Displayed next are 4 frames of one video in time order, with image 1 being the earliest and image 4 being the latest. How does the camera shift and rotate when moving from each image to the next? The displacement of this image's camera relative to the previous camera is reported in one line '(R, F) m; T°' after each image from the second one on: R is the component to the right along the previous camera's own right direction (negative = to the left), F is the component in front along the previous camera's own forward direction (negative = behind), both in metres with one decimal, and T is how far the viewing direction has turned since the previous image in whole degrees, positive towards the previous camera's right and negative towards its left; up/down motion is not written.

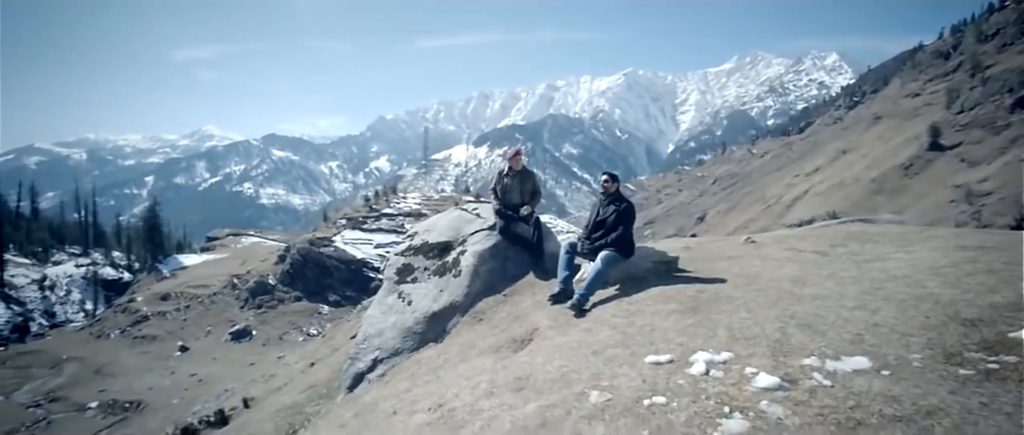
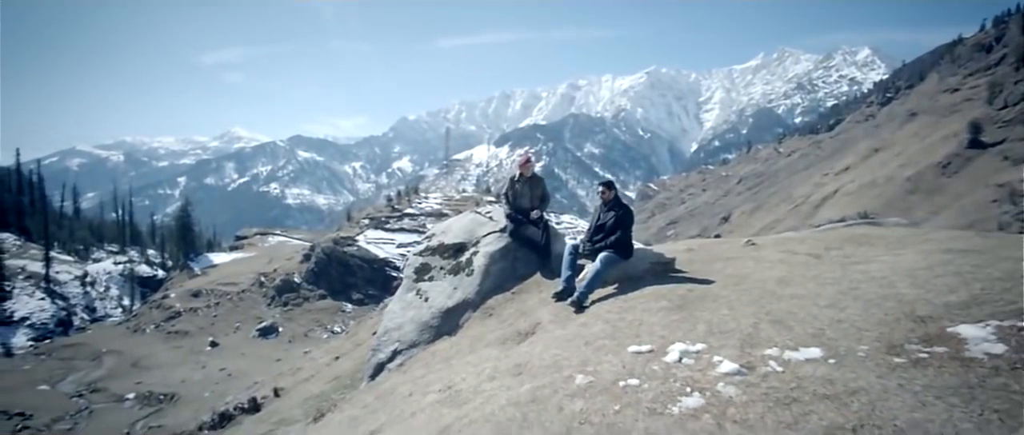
(+0.4, -1.6) m; -2°
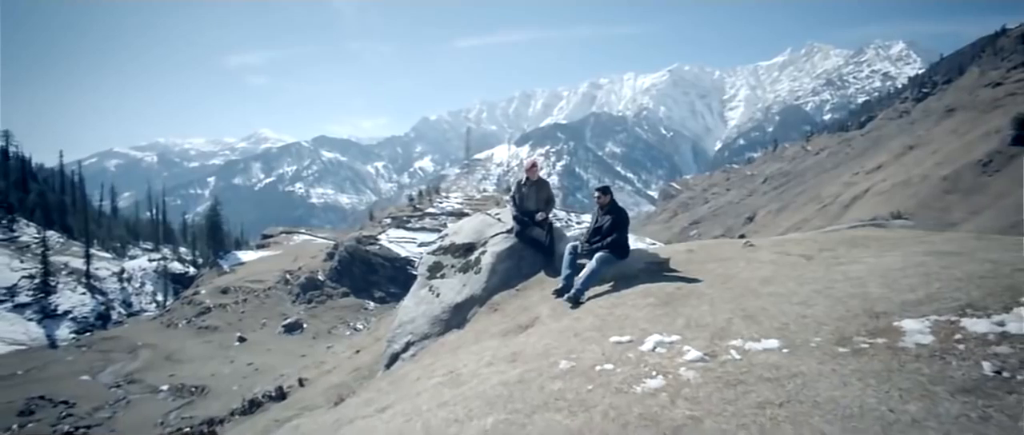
(+0.6, -1.6) m; -2°
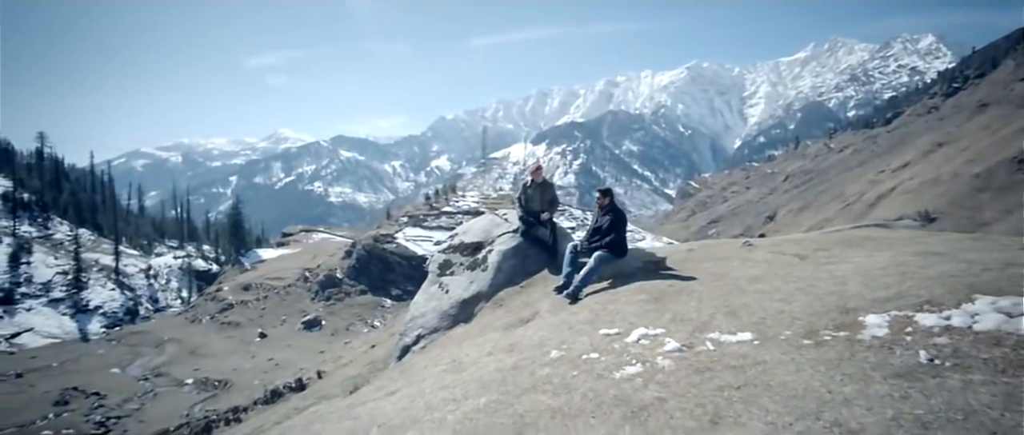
(+0.5, -1.3) m; -2°
